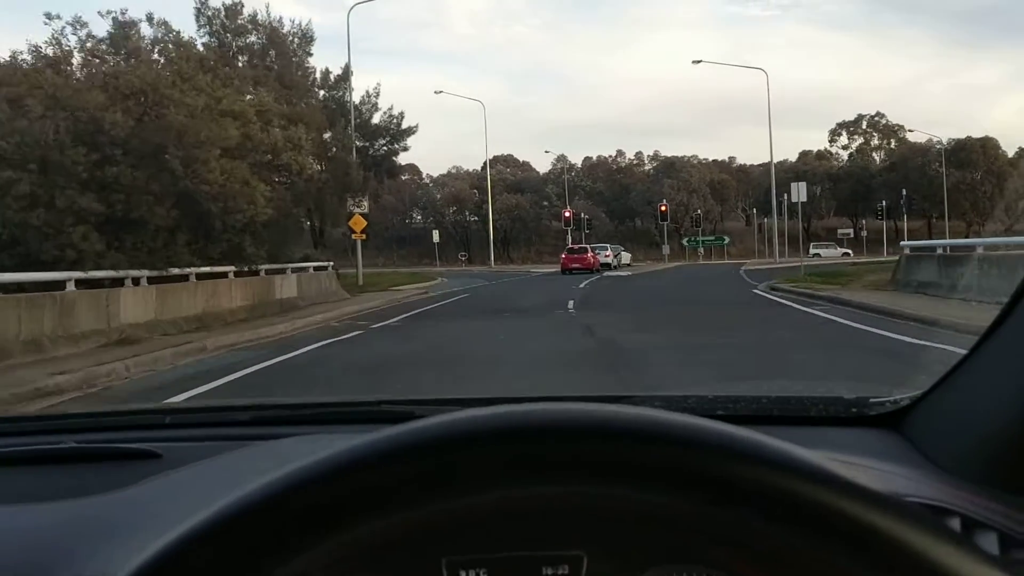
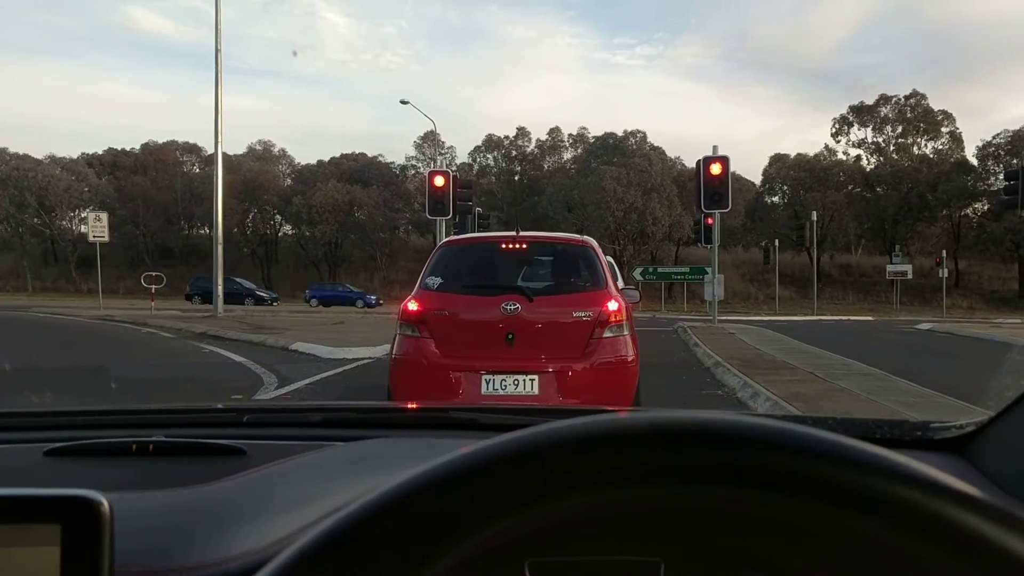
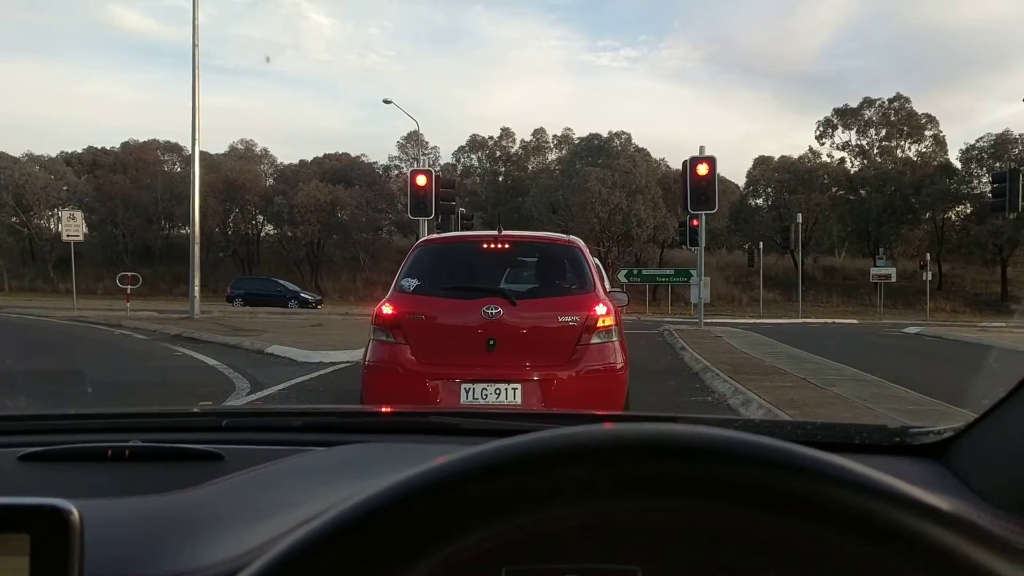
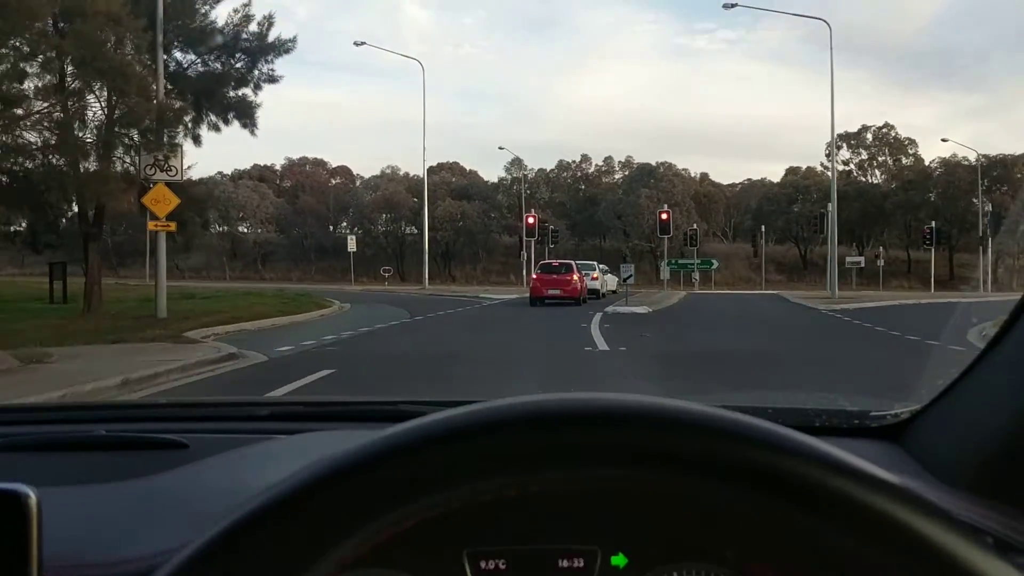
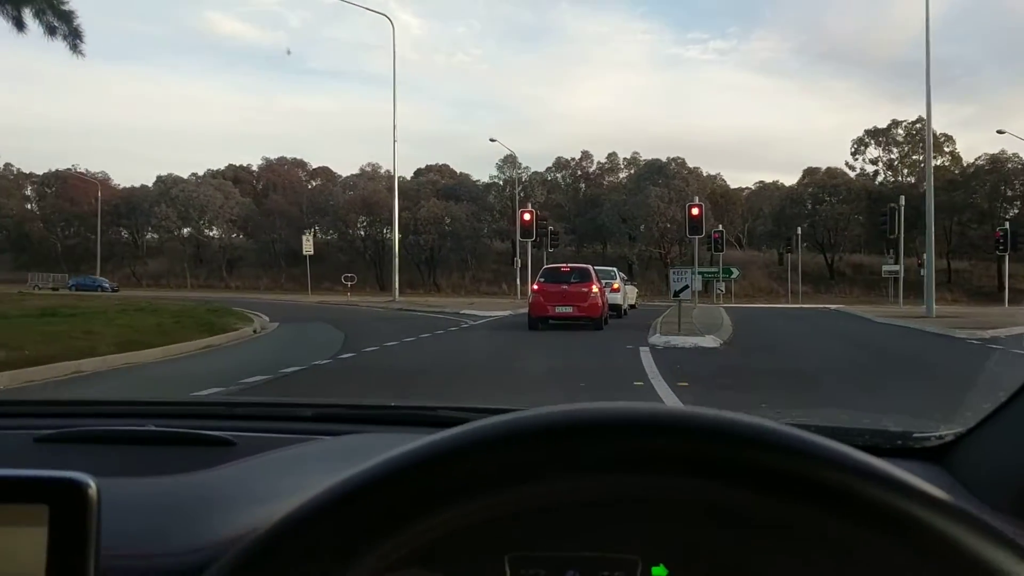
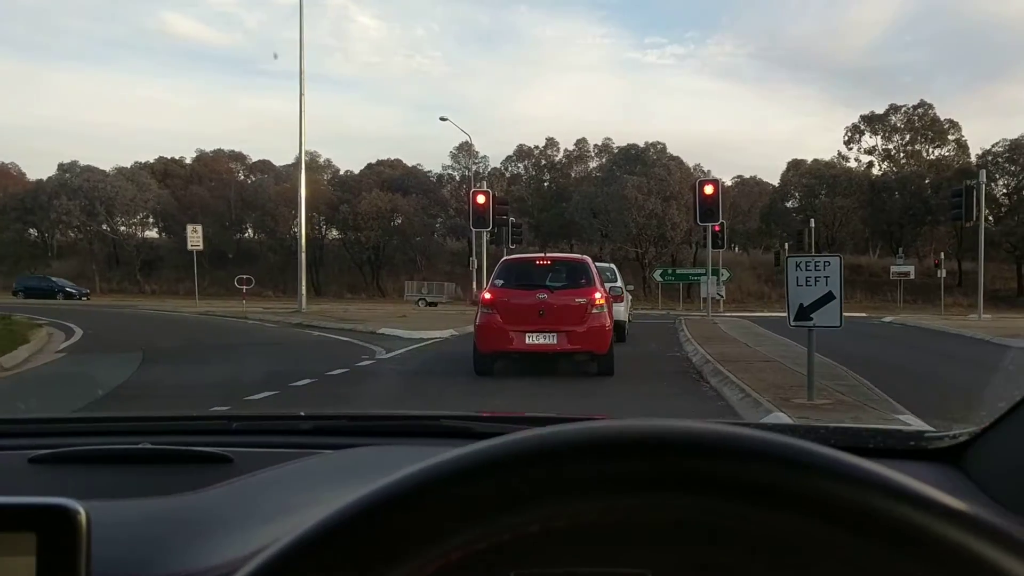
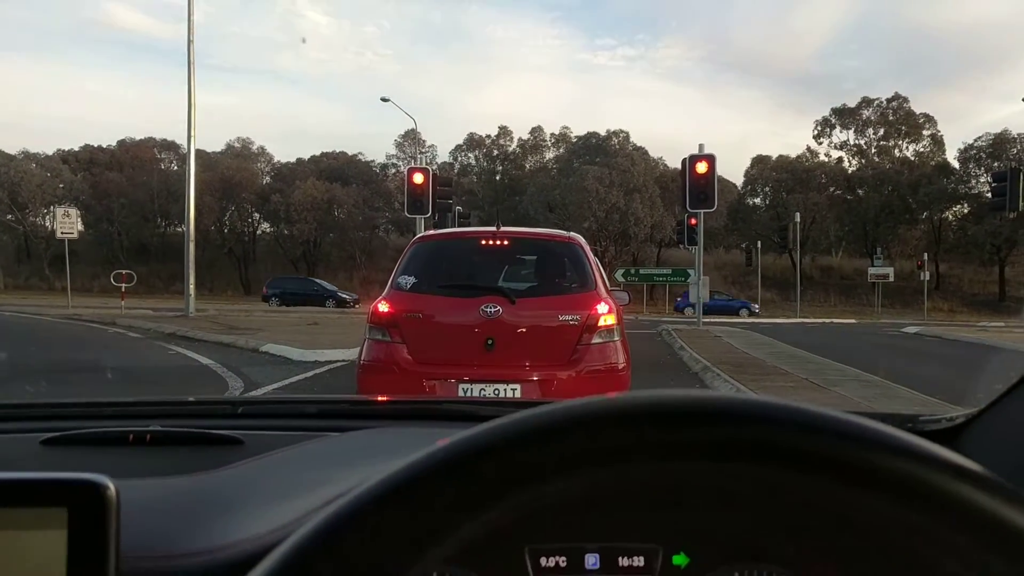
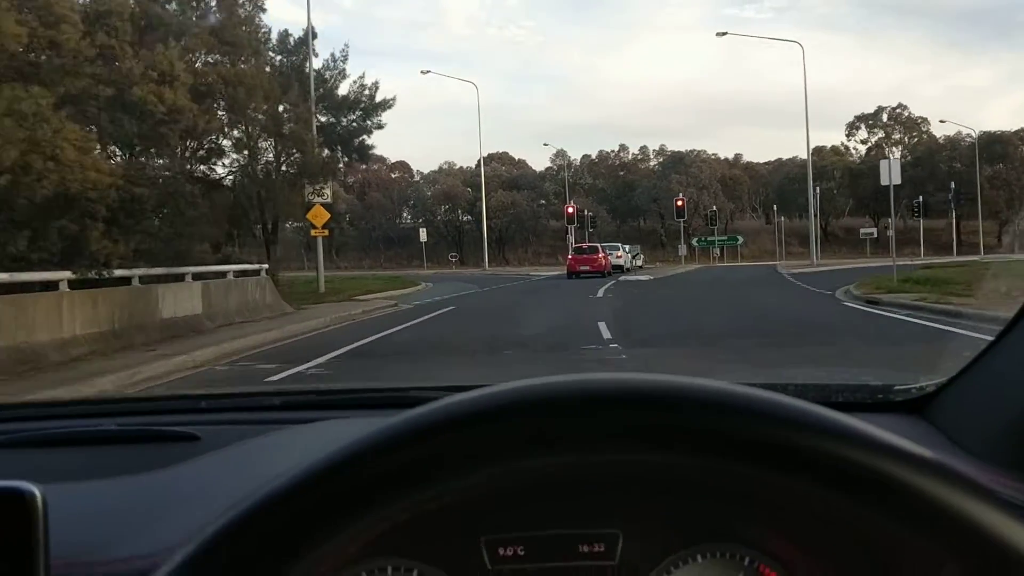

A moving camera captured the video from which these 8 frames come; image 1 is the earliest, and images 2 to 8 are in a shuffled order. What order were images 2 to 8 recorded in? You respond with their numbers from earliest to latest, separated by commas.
8, 4, 5, 6, 2, 3, 7
